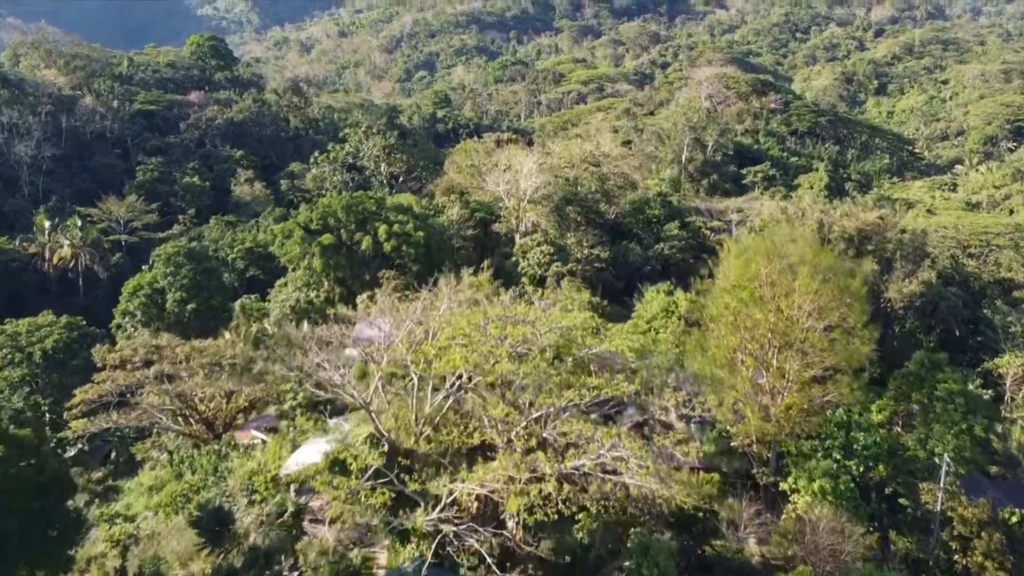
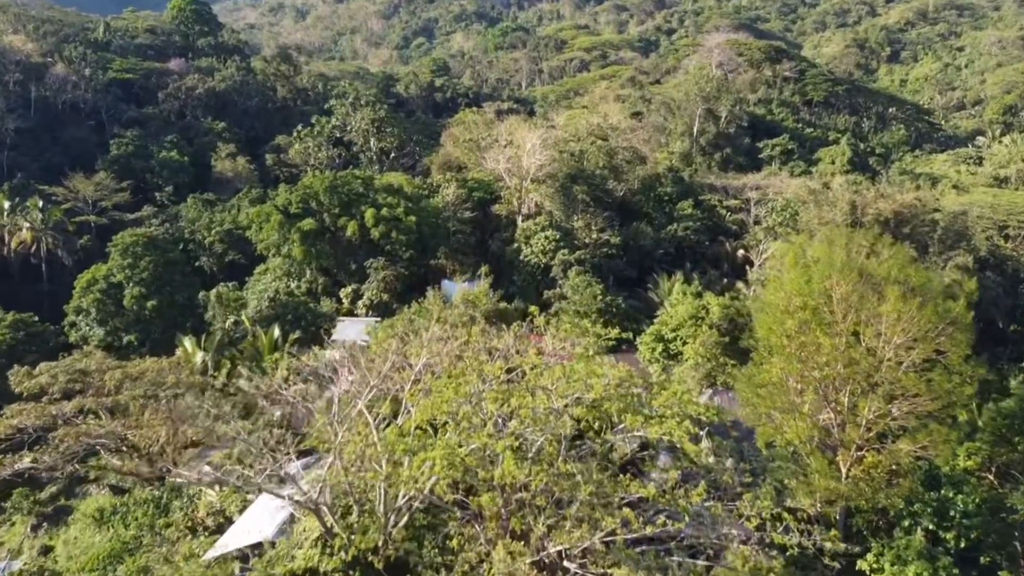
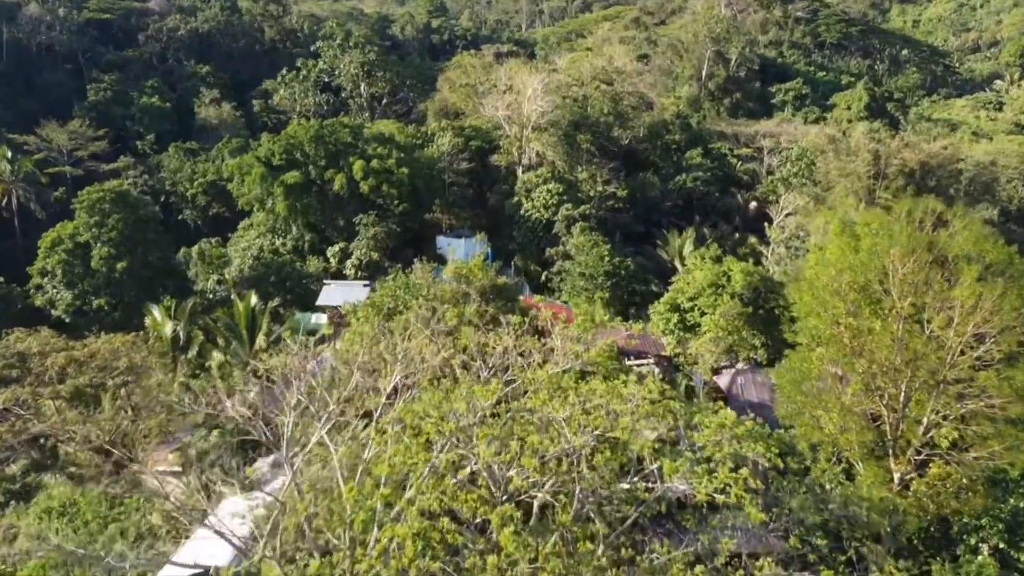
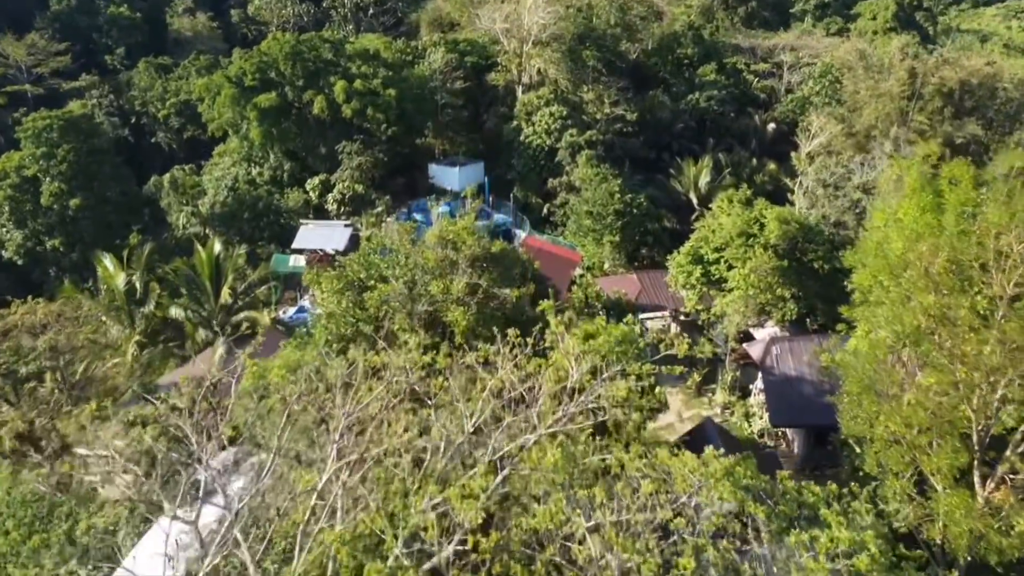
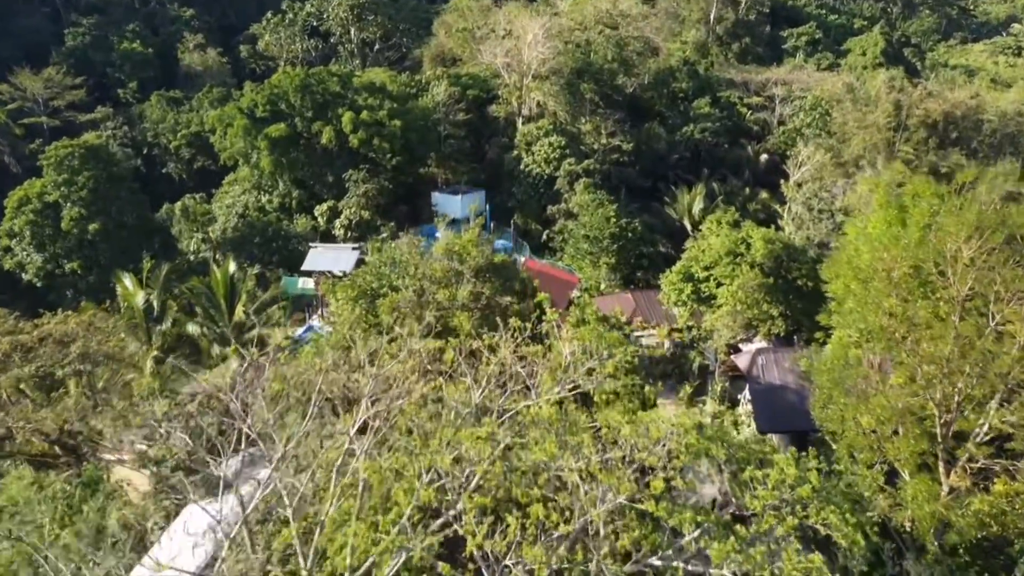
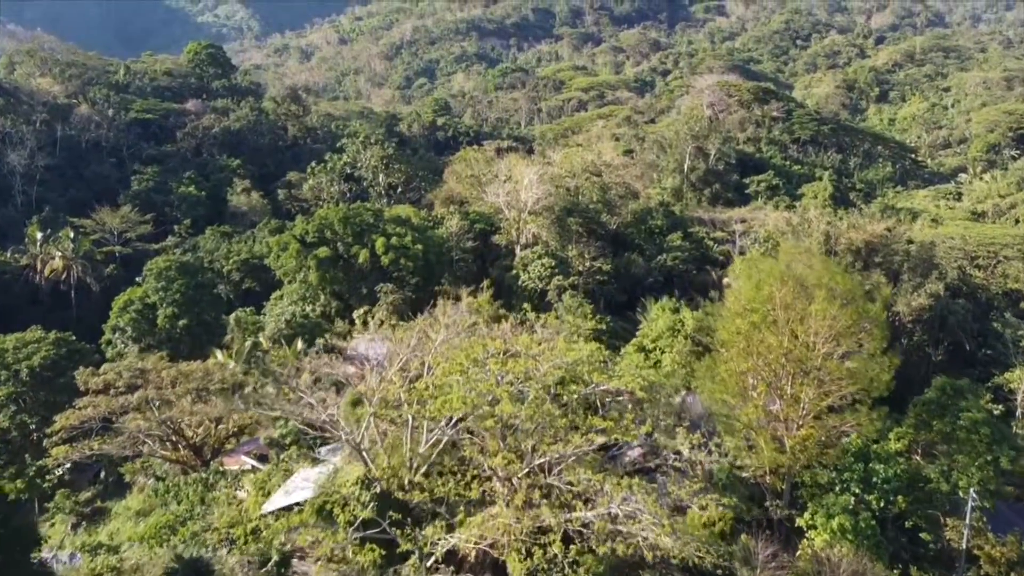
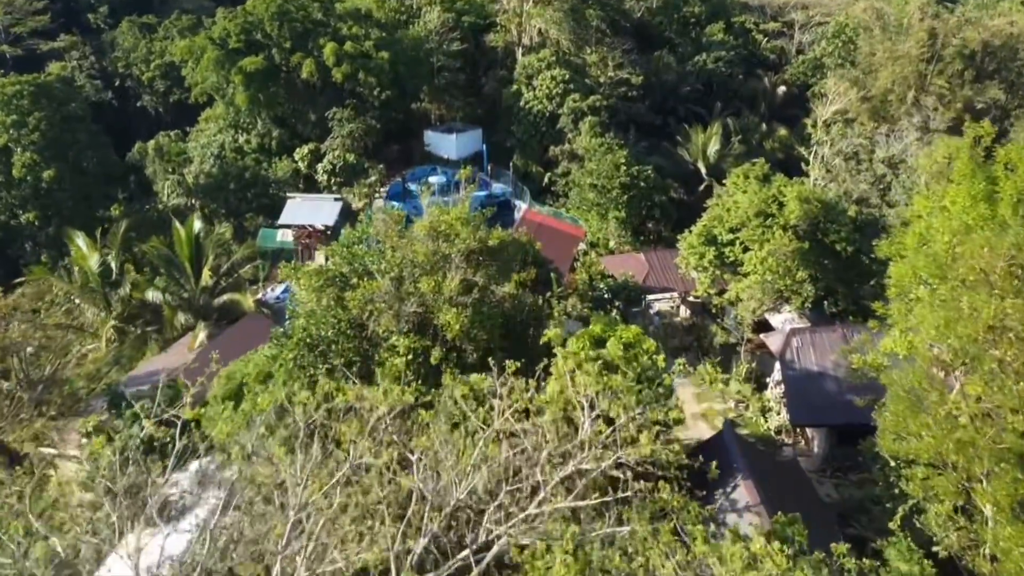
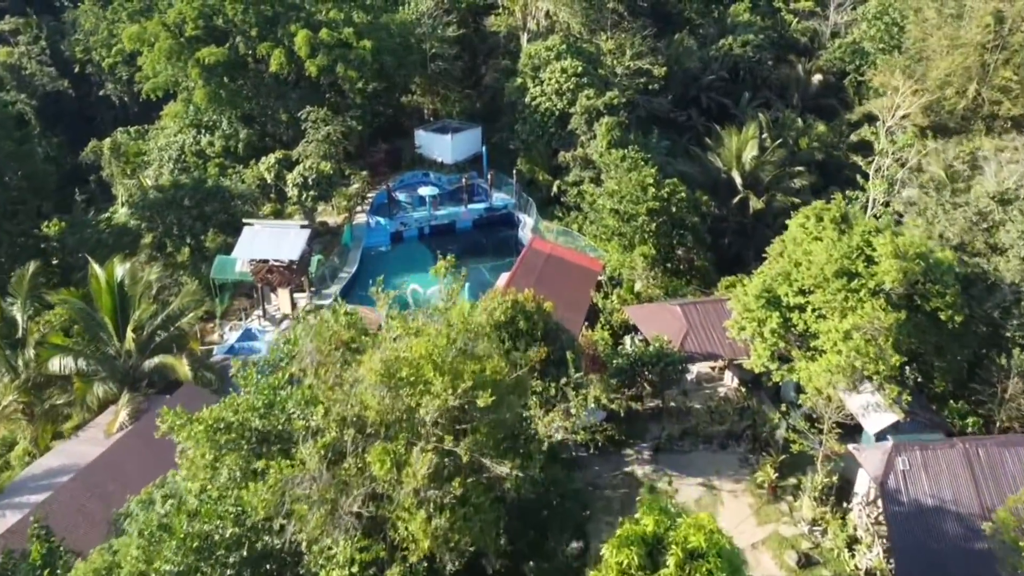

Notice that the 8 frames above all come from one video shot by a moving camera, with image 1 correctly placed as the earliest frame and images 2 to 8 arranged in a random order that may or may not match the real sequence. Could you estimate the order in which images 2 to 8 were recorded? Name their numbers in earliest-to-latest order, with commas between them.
6, 2, 3, 5, 4, 7, 8
